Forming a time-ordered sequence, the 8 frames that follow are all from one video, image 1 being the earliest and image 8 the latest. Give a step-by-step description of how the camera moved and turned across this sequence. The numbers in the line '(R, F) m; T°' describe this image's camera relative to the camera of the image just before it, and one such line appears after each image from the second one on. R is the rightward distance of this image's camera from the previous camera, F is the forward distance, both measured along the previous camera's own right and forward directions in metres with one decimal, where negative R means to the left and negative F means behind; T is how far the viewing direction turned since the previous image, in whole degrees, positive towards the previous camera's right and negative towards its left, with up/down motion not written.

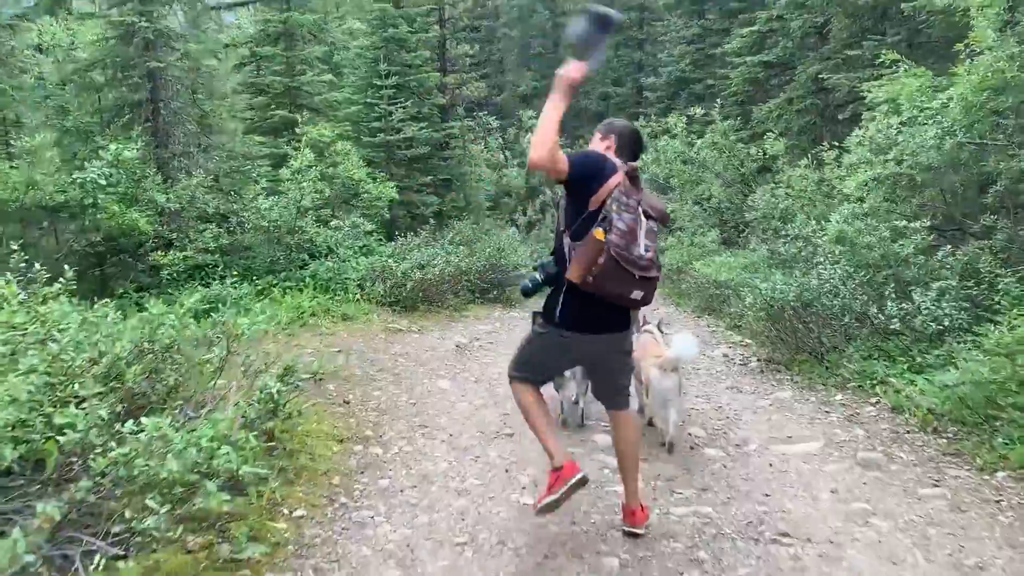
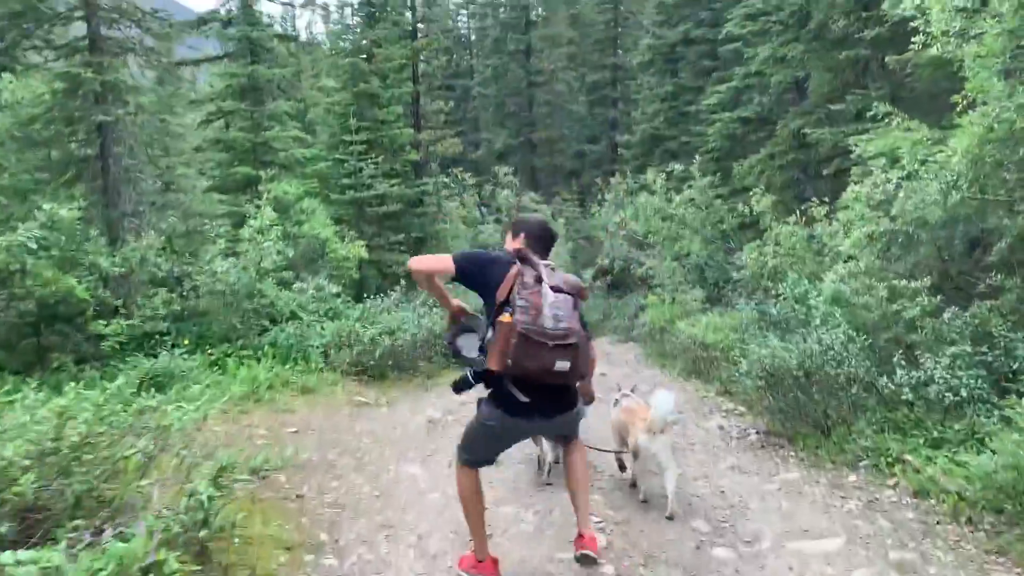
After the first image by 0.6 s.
(0.0, +0.7) m; +2°
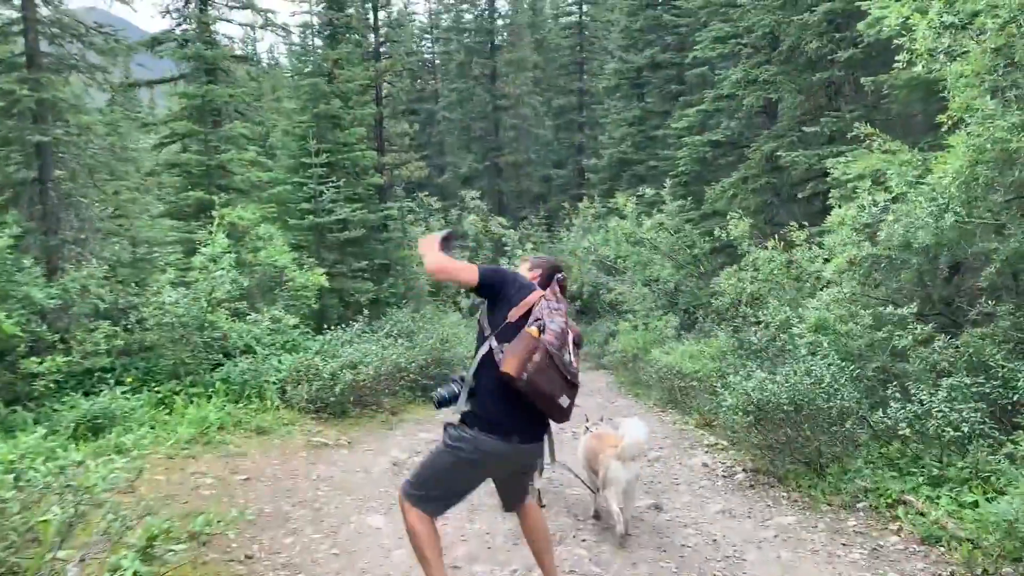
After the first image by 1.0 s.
(0.0, +0.5) m; +2°
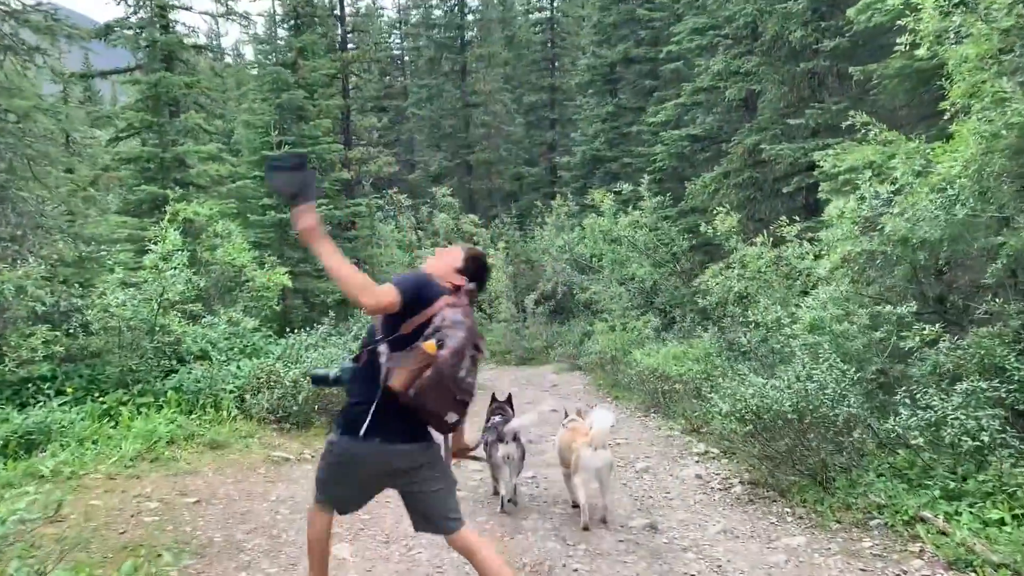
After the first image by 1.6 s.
(-0.1, +0.6) m; +2°
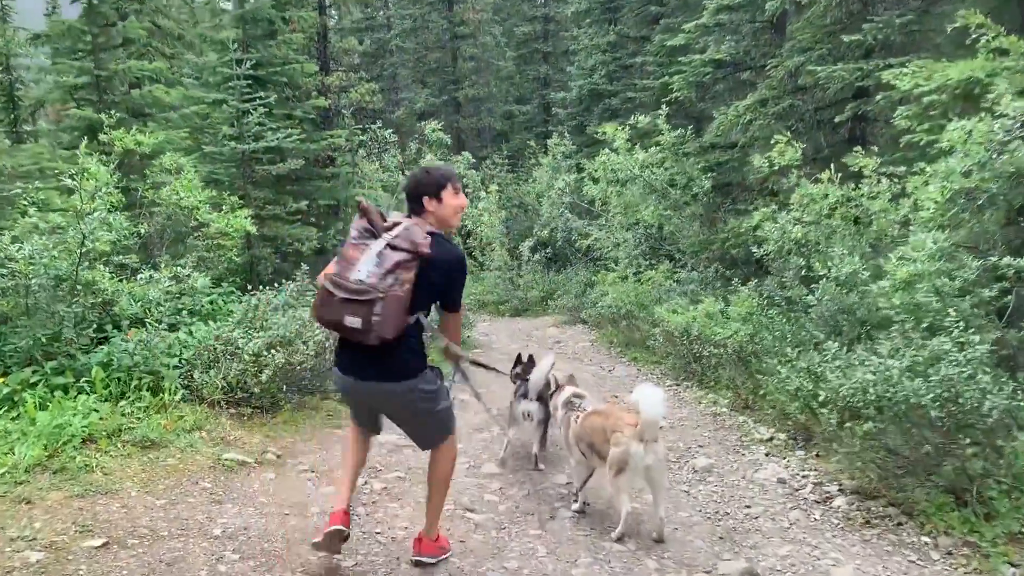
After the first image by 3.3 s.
(-0.3, +1.7) m; +1°
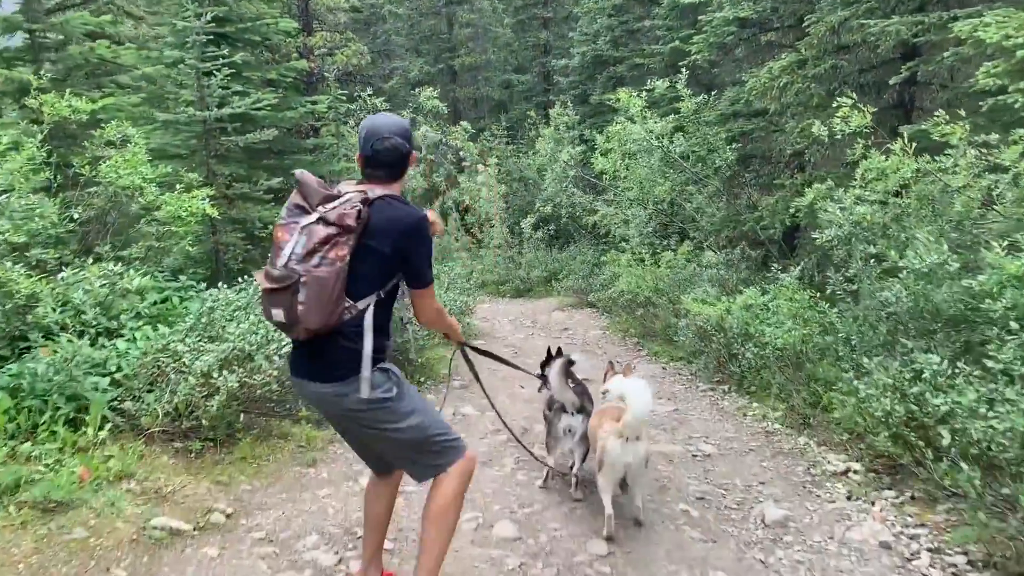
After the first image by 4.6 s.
(-0.1, +1.3) m; 0°
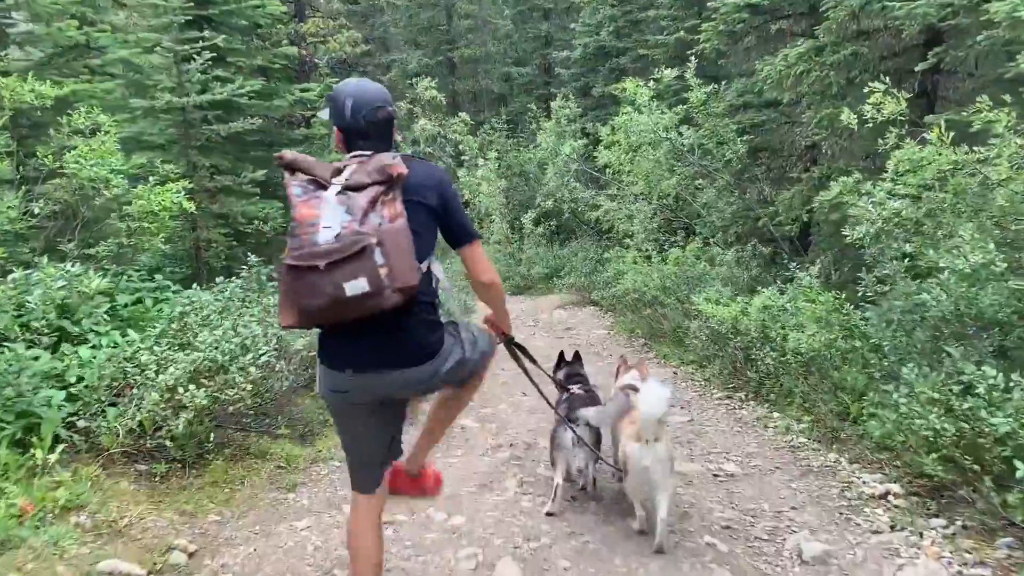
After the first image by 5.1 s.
(0.0, +0.5) m; 0°
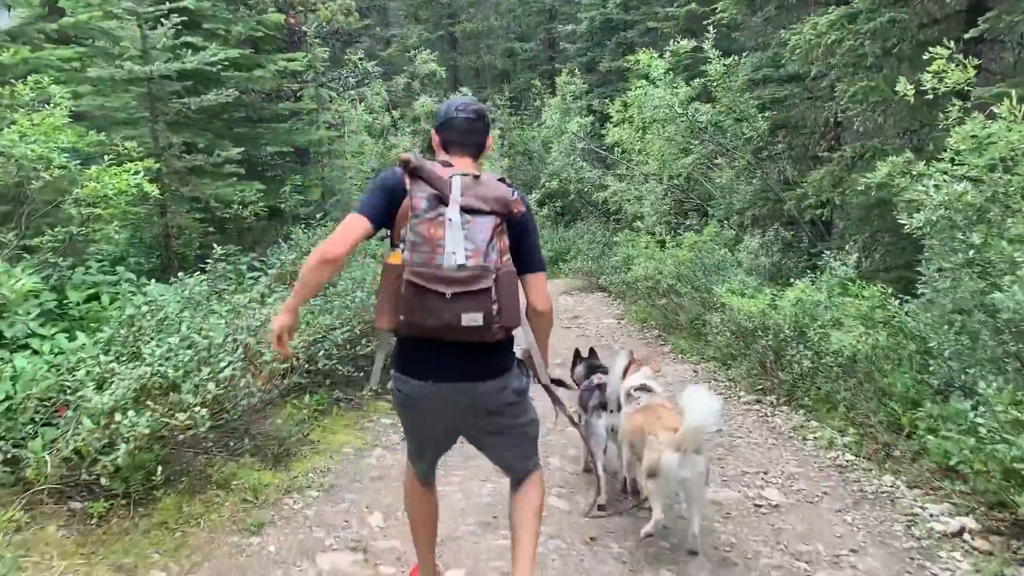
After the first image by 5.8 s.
(0.0, +0.8) m; 0°
